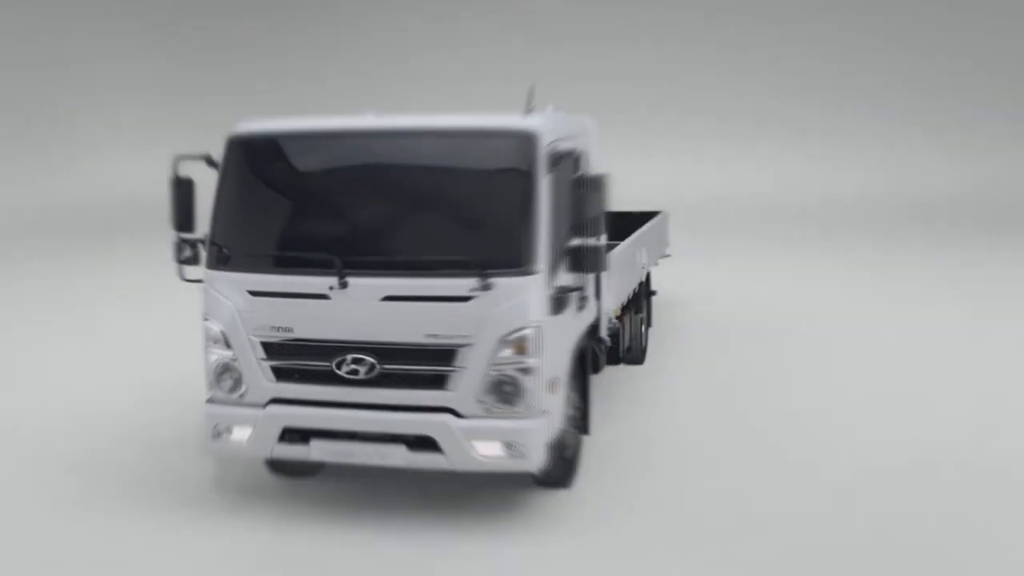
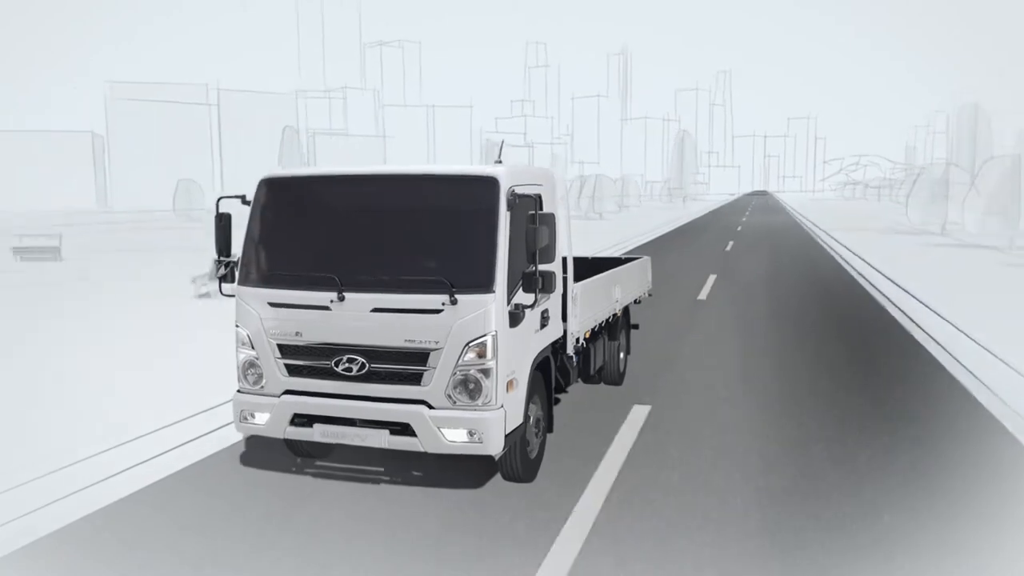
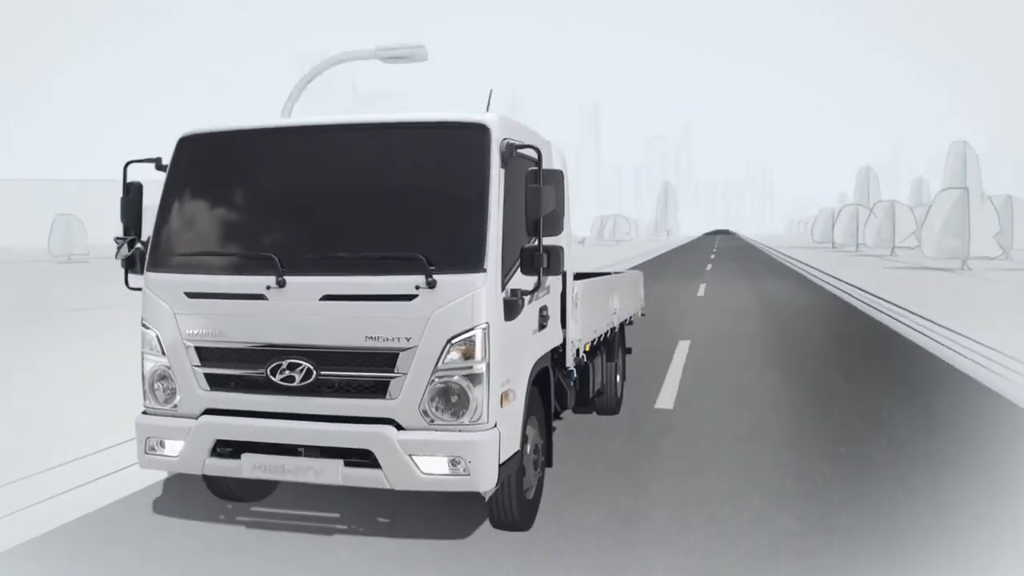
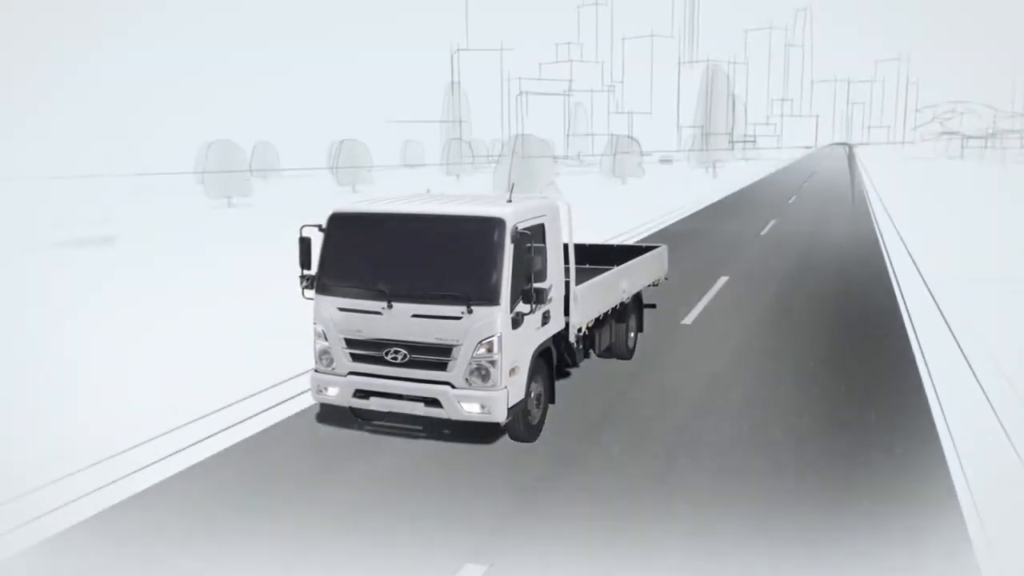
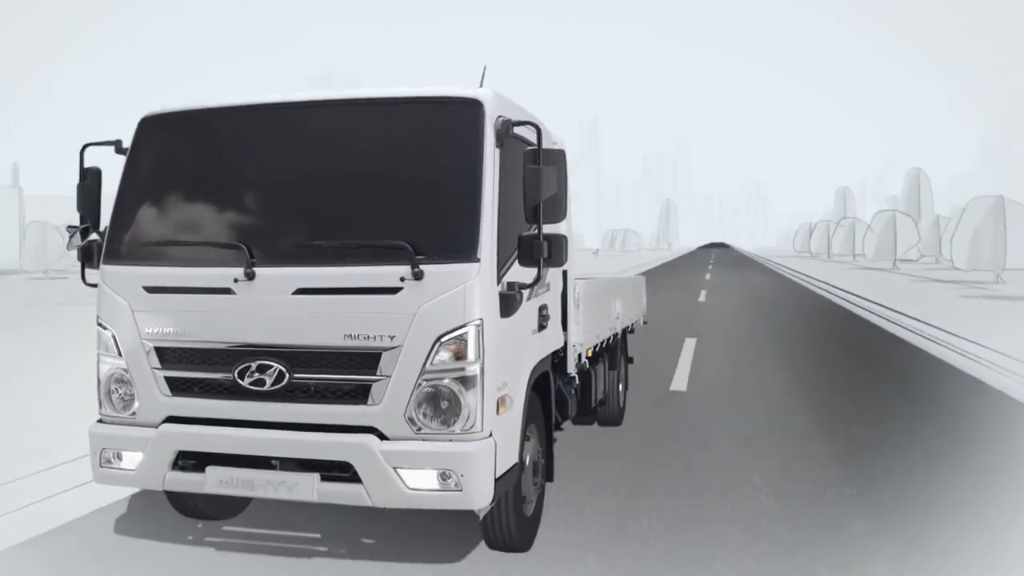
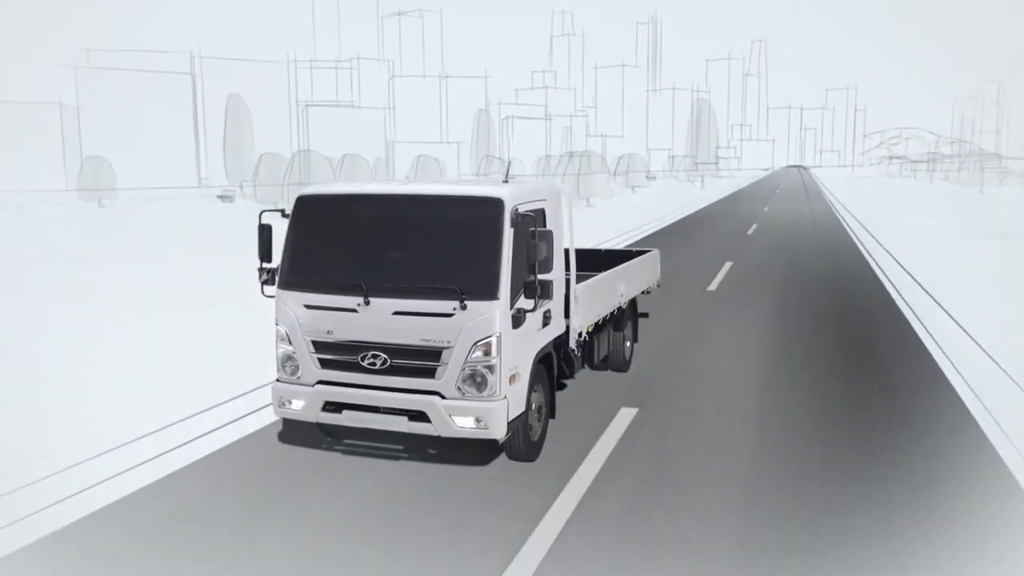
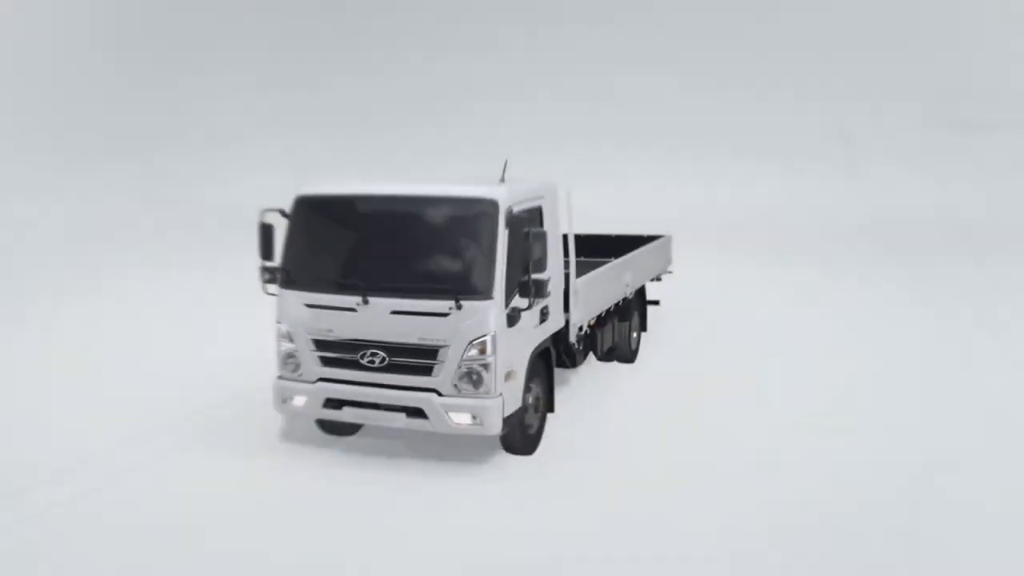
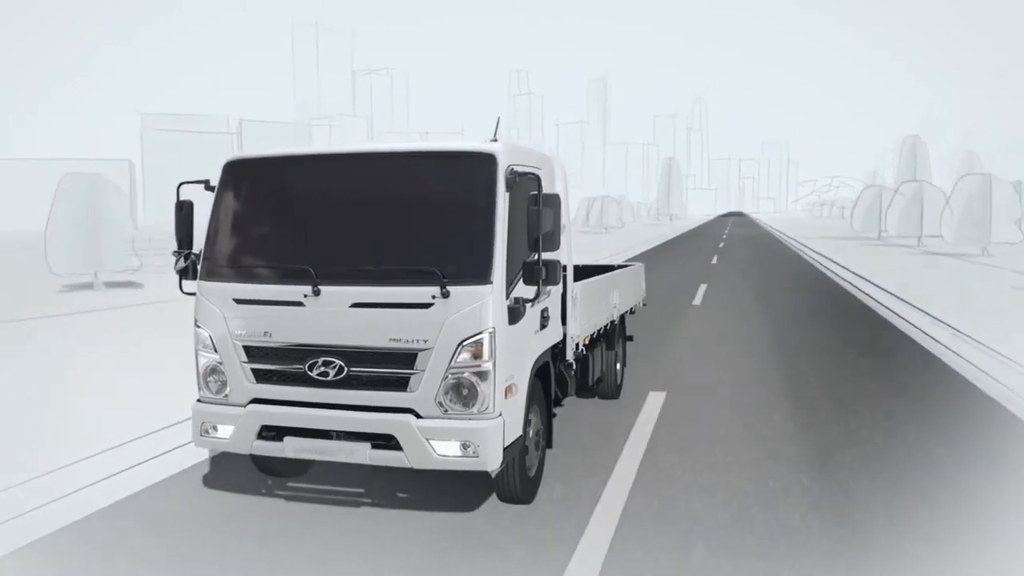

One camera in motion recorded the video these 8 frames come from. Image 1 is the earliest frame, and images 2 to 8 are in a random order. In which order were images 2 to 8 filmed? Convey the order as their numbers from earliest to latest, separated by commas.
7, 4, 6, 2, 8, 3, 5
